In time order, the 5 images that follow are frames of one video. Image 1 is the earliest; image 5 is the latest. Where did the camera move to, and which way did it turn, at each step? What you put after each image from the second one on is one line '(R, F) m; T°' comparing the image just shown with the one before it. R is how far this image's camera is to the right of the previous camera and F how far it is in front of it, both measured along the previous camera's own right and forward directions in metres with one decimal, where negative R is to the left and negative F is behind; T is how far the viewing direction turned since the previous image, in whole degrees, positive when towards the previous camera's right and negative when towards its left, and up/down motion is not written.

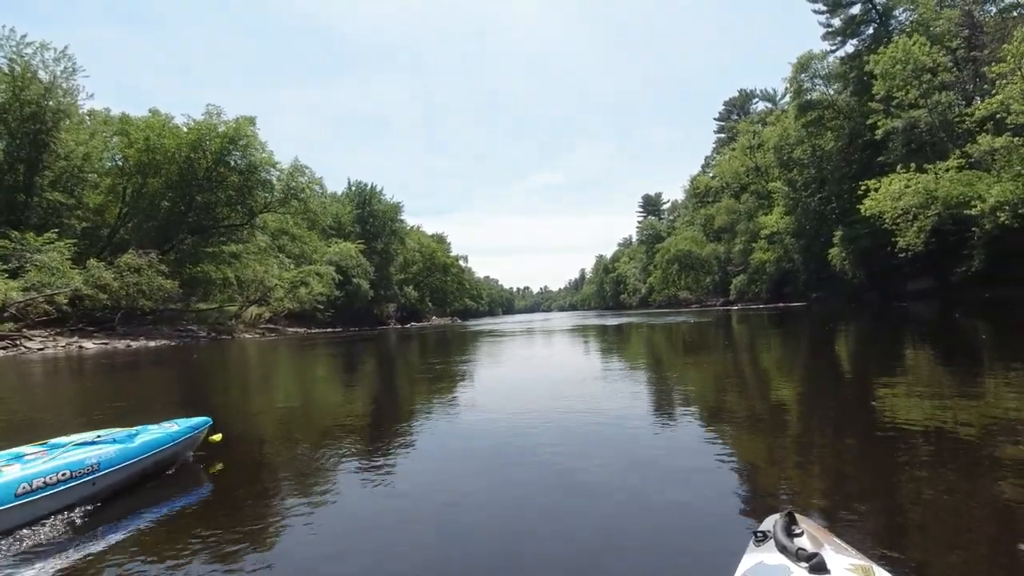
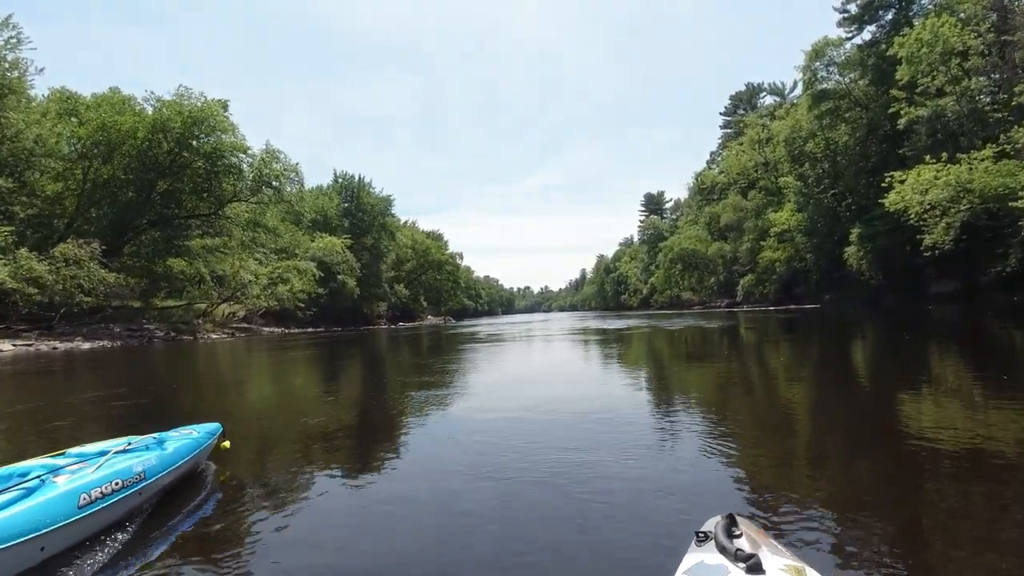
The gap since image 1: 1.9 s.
(+0.4, +1.8) m; 0°
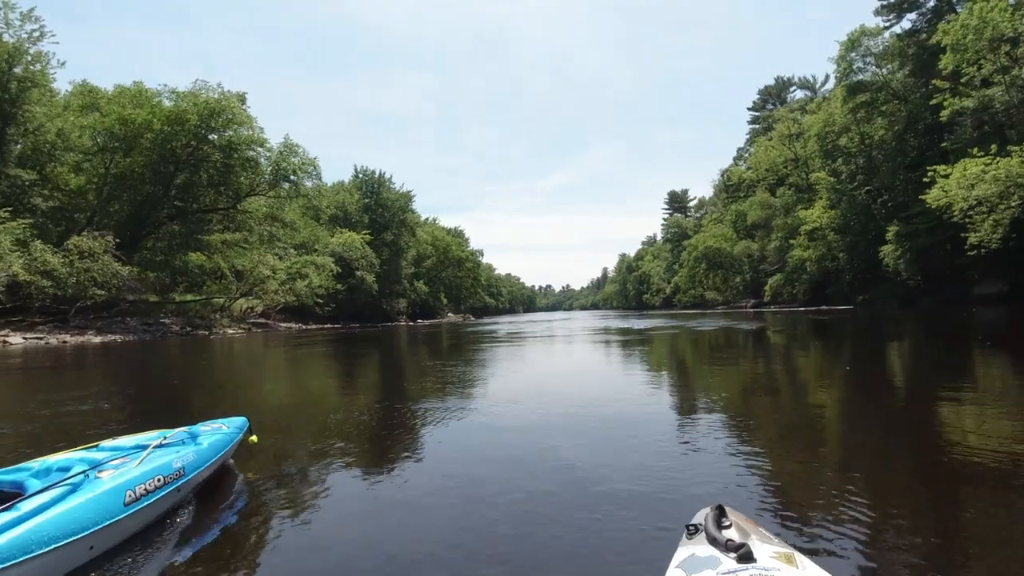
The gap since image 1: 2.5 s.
(0.0, +0.5) m; -2°
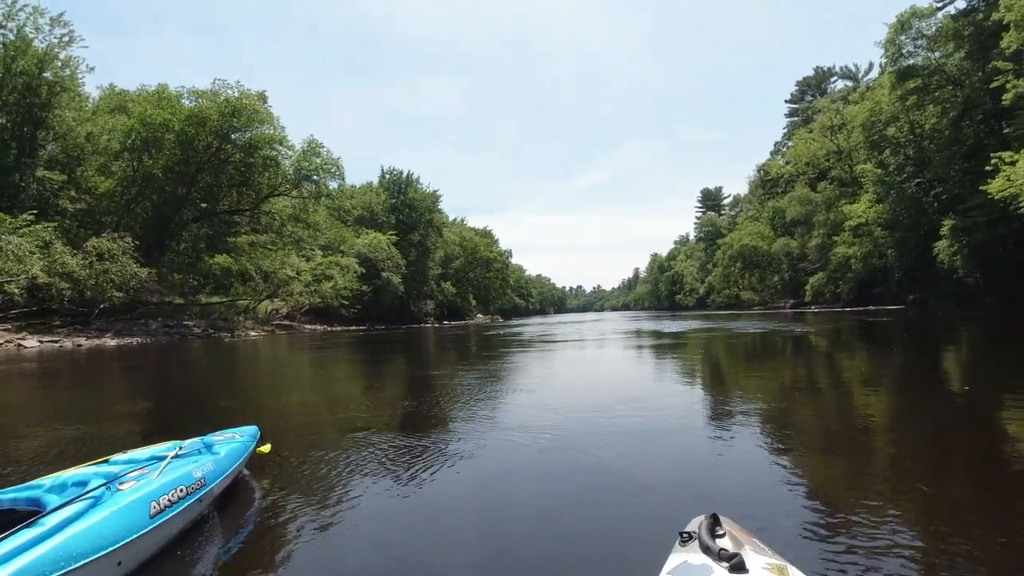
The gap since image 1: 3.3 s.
(+0.1, +0.7) m; -3°
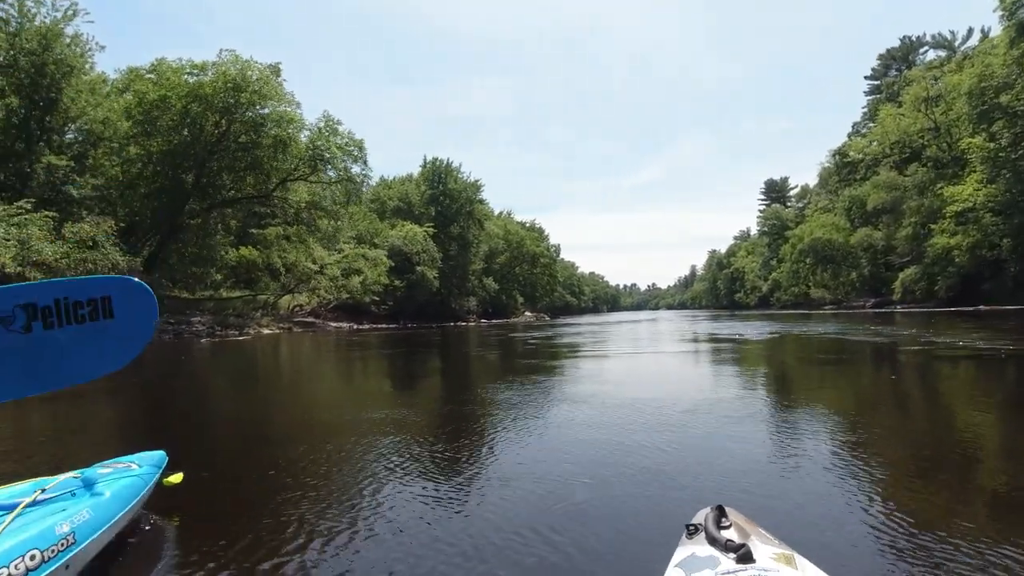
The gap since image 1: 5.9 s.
(+0.4, +2.5) m; -5°
